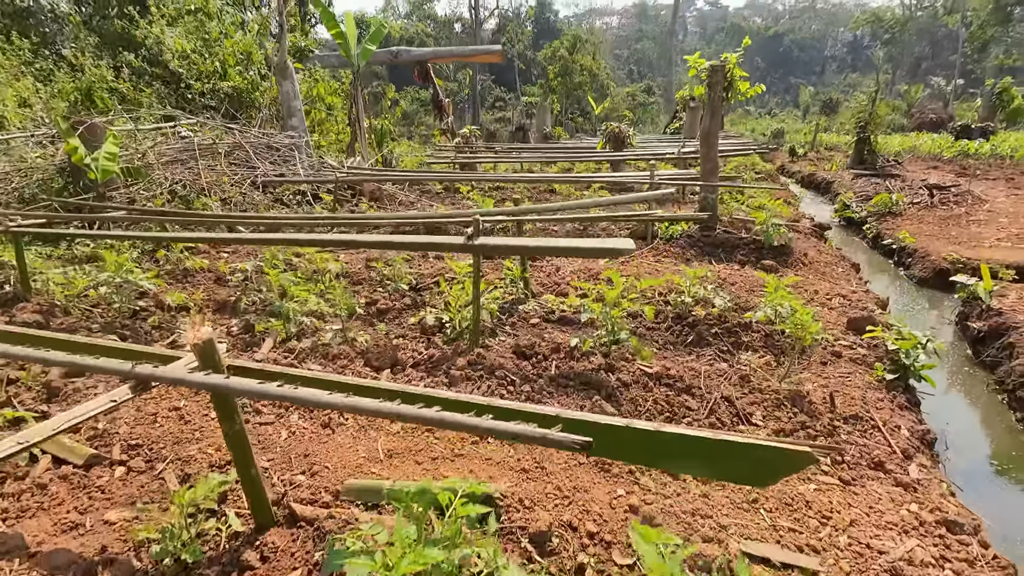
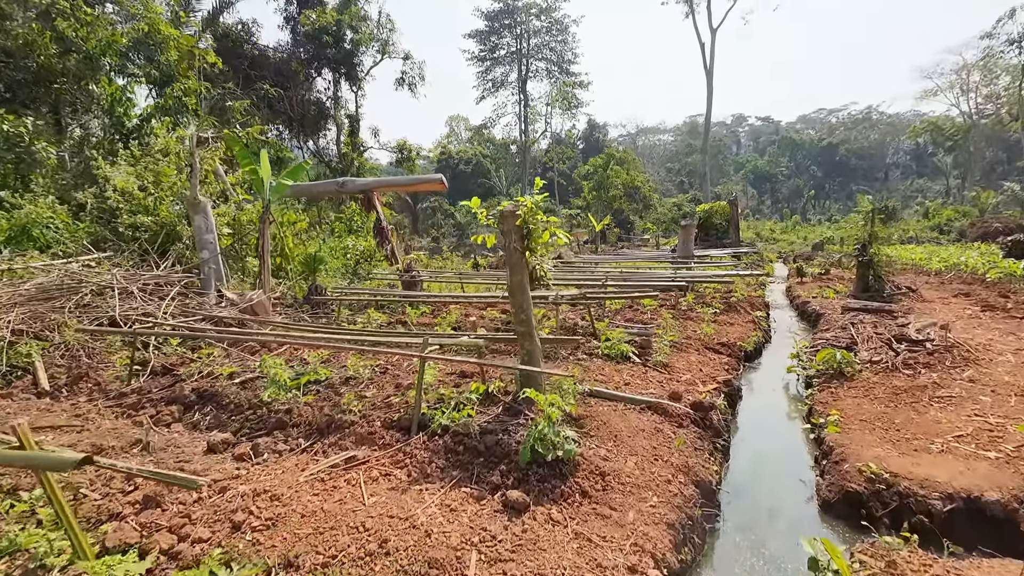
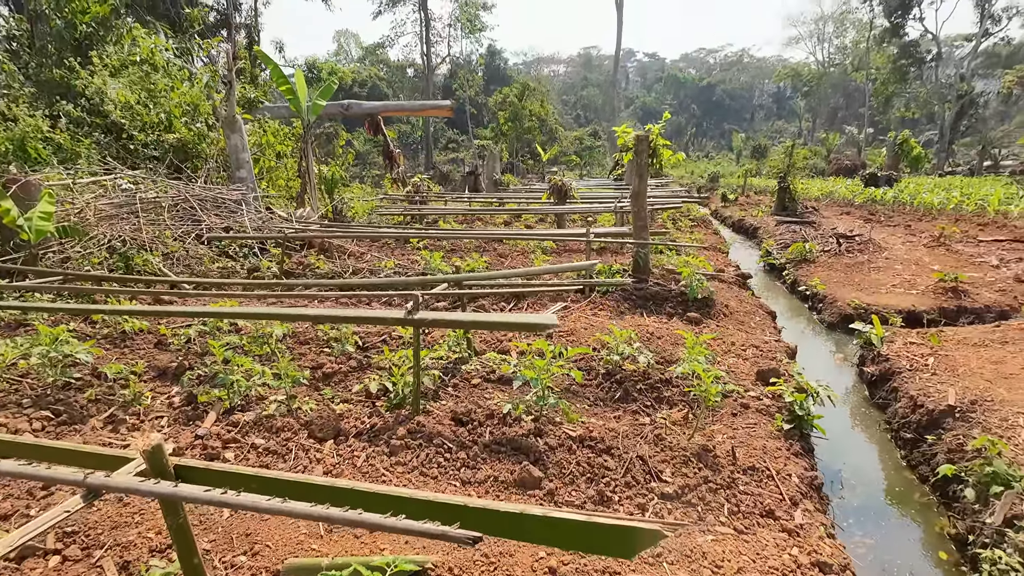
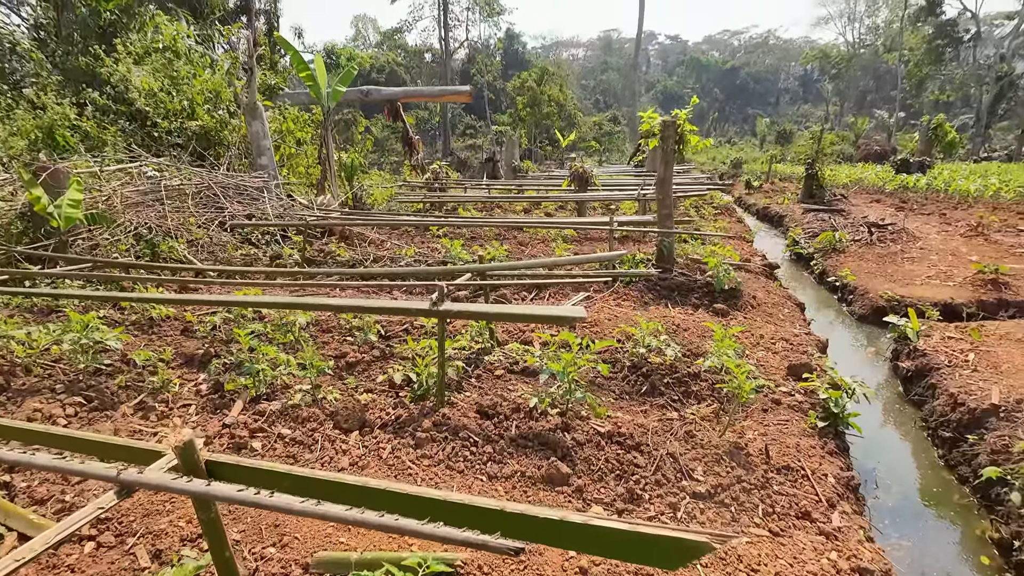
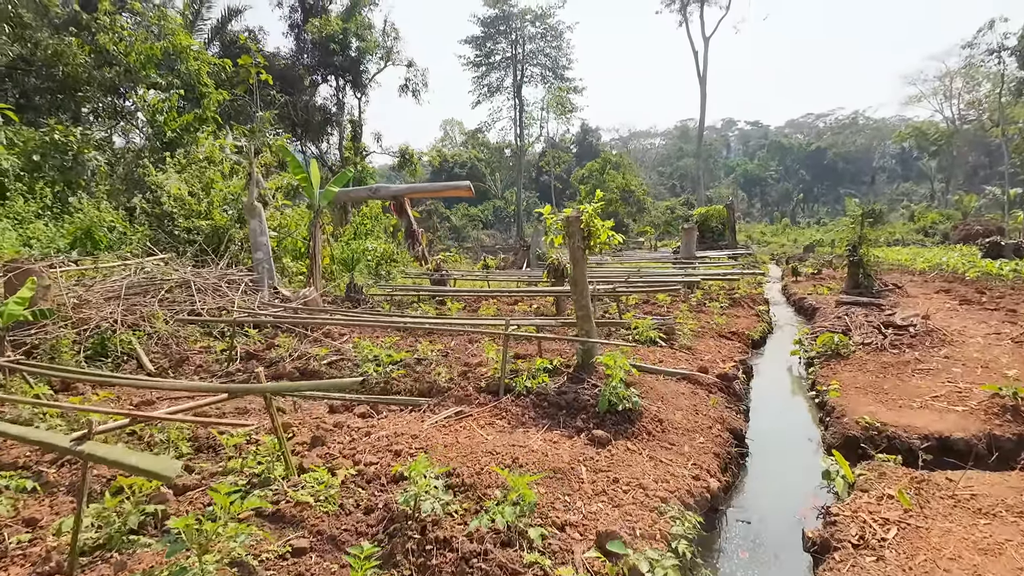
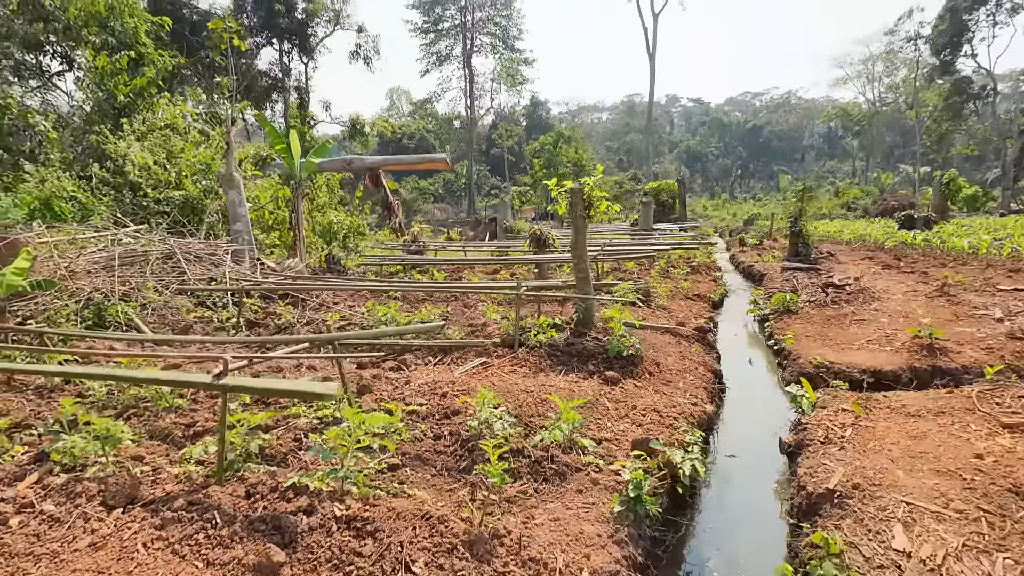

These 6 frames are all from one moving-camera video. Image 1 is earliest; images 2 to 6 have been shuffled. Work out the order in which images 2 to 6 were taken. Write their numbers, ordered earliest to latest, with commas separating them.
4, 3, 6, 5, 2
